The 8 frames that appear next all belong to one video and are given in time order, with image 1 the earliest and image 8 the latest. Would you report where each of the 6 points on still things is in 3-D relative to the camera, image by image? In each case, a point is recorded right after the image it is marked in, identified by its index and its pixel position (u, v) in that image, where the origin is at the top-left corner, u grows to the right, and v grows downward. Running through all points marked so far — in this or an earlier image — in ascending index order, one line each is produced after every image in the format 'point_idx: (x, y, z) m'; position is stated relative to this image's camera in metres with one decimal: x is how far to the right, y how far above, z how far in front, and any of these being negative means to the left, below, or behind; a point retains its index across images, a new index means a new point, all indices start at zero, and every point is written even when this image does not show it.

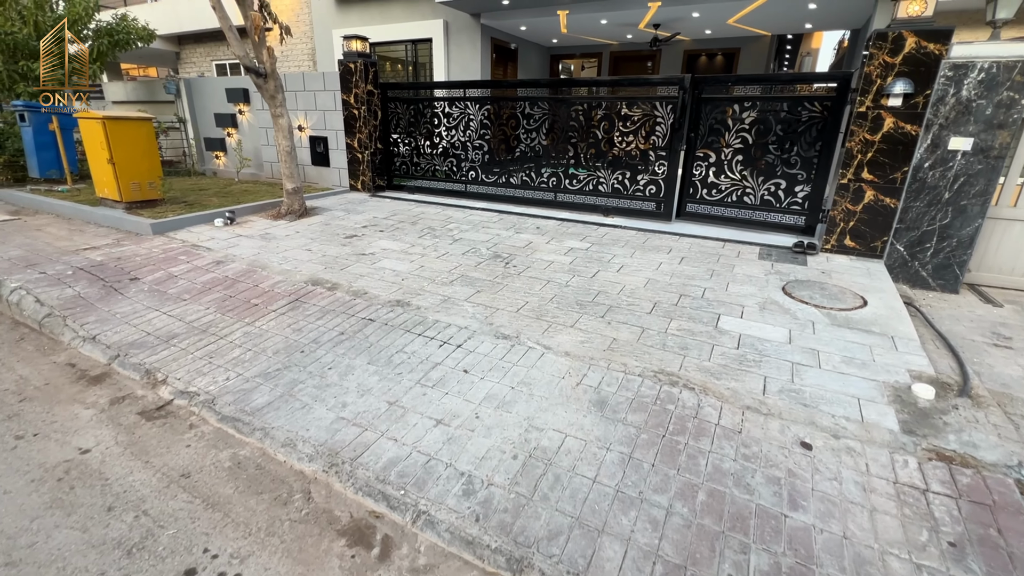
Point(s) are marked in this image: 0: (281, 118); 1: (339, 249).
0: (-2.7, +2.0, +5.5) m
1: (-1.8, +0.4, +4.8) m
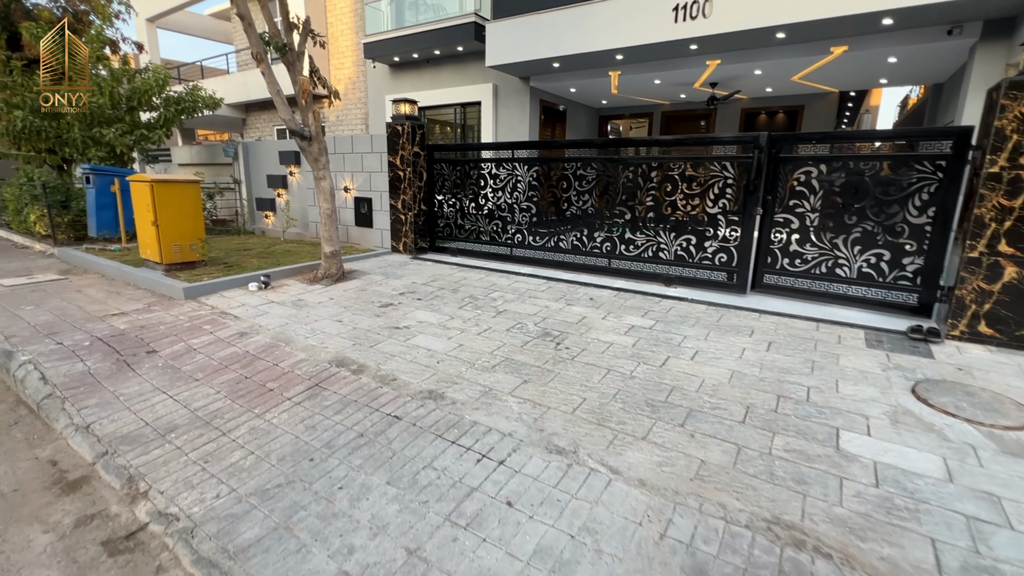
0: (-2.1, +1.2, +5.3) m
1: (-1.3, -0.3, +4.3) m
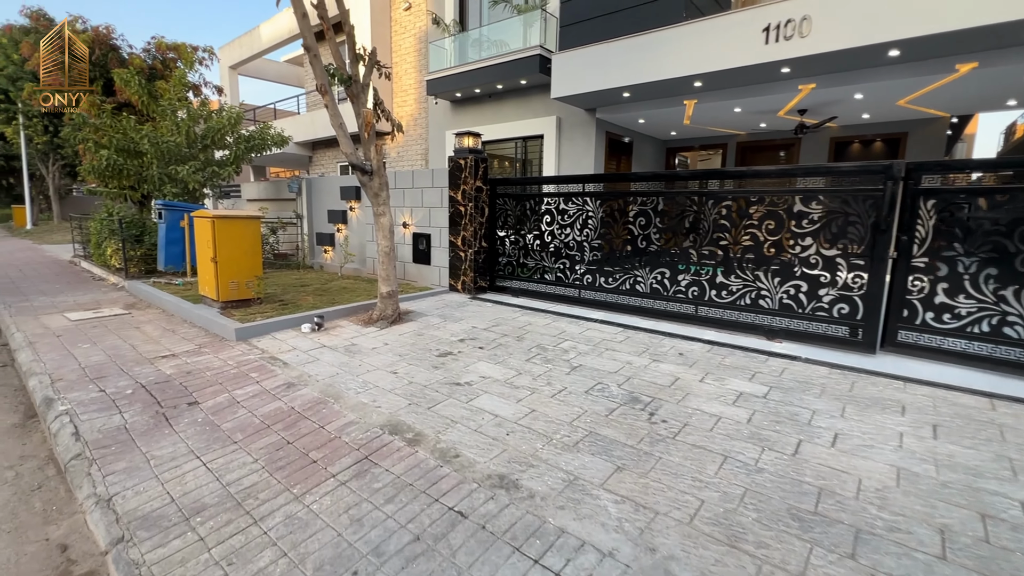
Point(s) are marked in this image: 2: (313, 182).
0: (-1.4, +0.8, +5.0) m
1: (-0.7, -0.7, +3.8) m
2: (-3.9, +2.1, +9.1) m
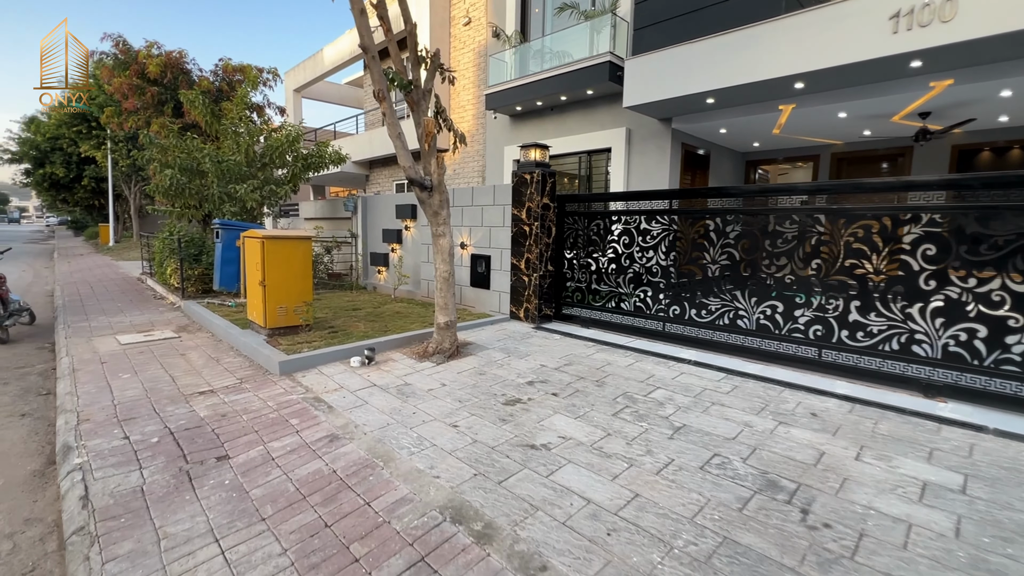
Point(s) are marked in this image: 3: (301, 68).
0: (-0.7, +0.5, +4.4) m
1: (-0.1, -1.0, +3.2) m
2: (-2.7, +1.6, +8.8) m
3: (-7.4, +7.8, +16.5) m
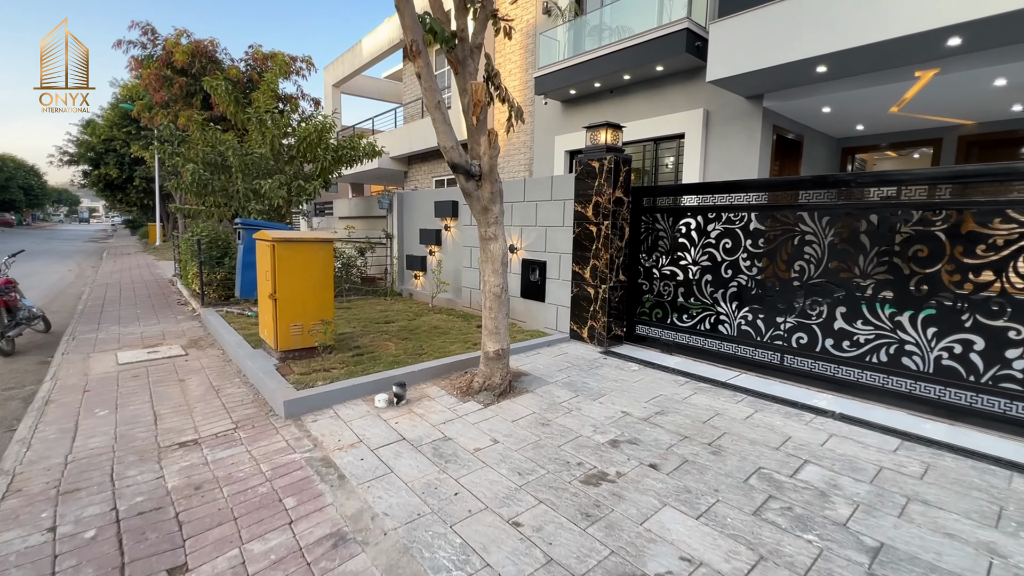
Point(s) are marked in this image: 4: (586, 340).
0: (-0.1, +0.3, +3.4) m
1: (+0.3, -1.1, +2.1) m
2: (-1.8, +1.5, +7.9) m
3: (-5.9, +7.7, +15.9) m
4: (+0.8, -0.5, +4.9) m
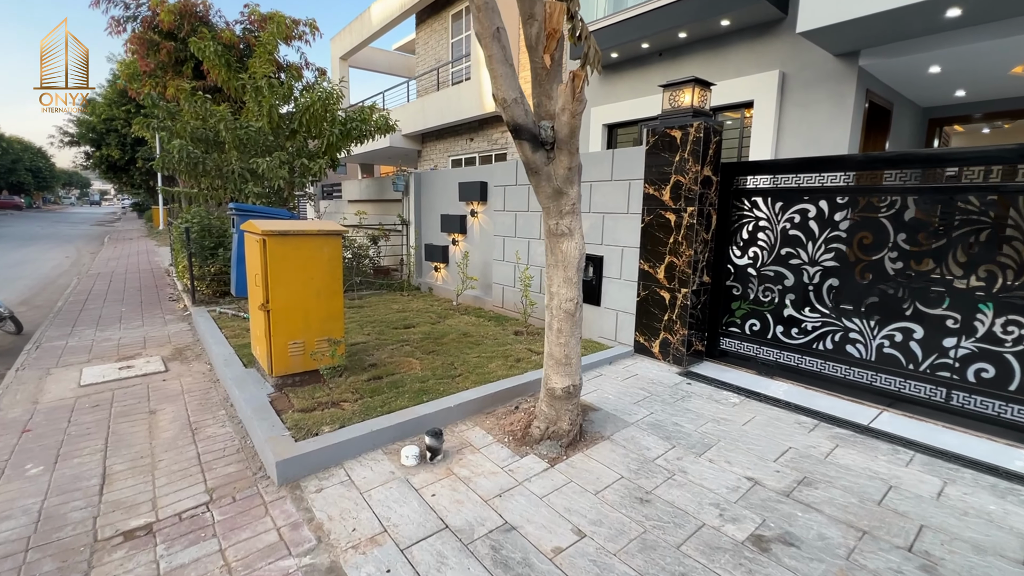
0: (+0.3, +0.2, +2.4) m
1: (+0.7, -1.2, +1.1) m
2: (-1.3, +1.6, +6.9) m
3: (-5.2, +8.1, +14.8) m
4: (+1.2, -0.6, +3.9) m
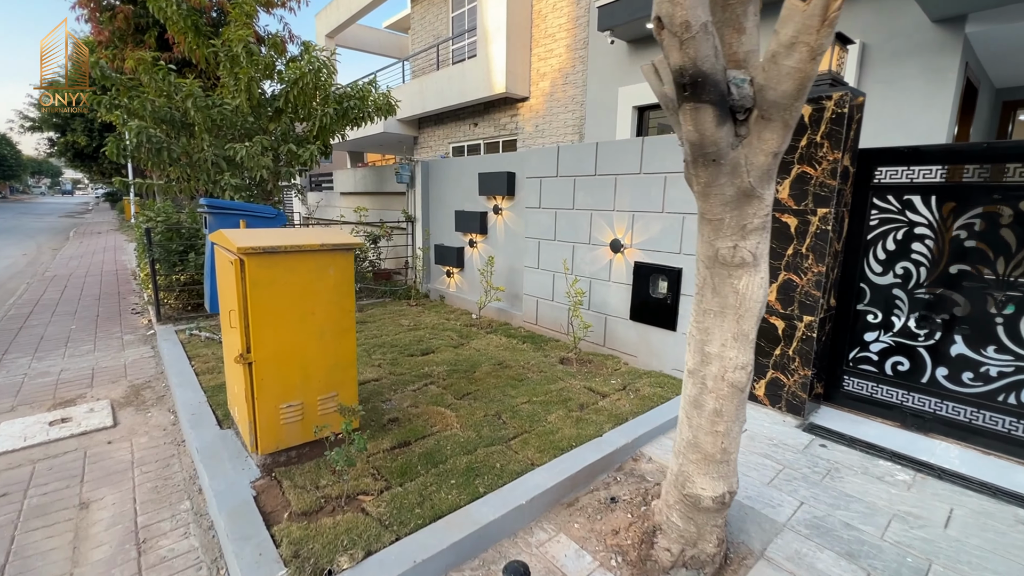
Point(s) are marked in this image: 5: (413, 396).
0: (+0.7, 0.0, +1.4) m
1: (+1.2, -1.5, +0.2) m
2: (-1.0, +1.5, +5.9) m
3: (-5.1, +8.1, +13.5) m
4: (+1.6, -0.7, +3.0) m
5: (-0.7, -0.7, +3.2) m
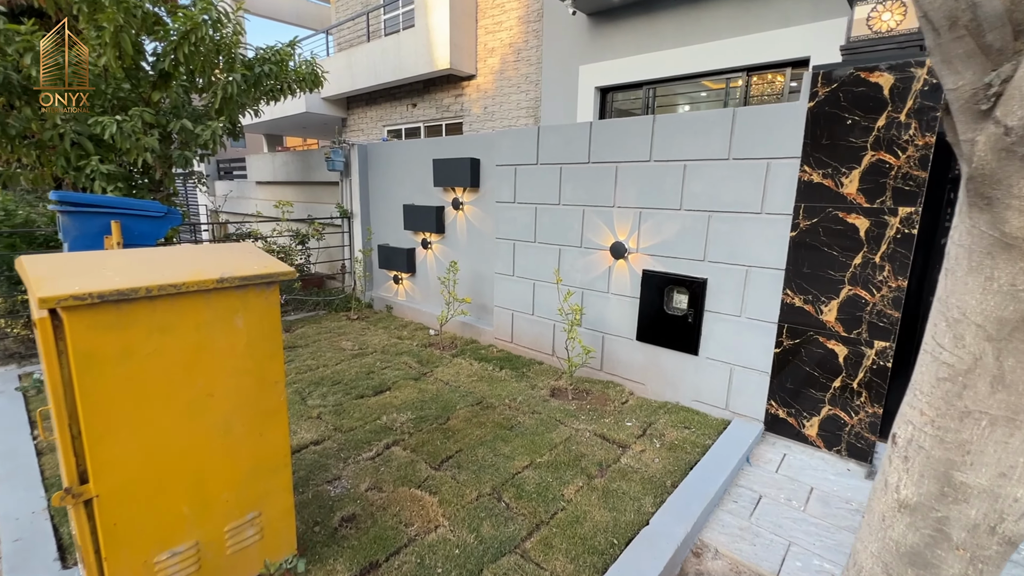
0: (+0.9, -0.1, +0.7) m
1: (+1.6, -1.6, -0.3) m
2: (-1.4, +1.4, +4.9) m
3: (-6.8, +8.1, +11.7) m
4: (+1.6, -0.8, +2.5) m
5: (-0.7, -0.9, +2.3) m
